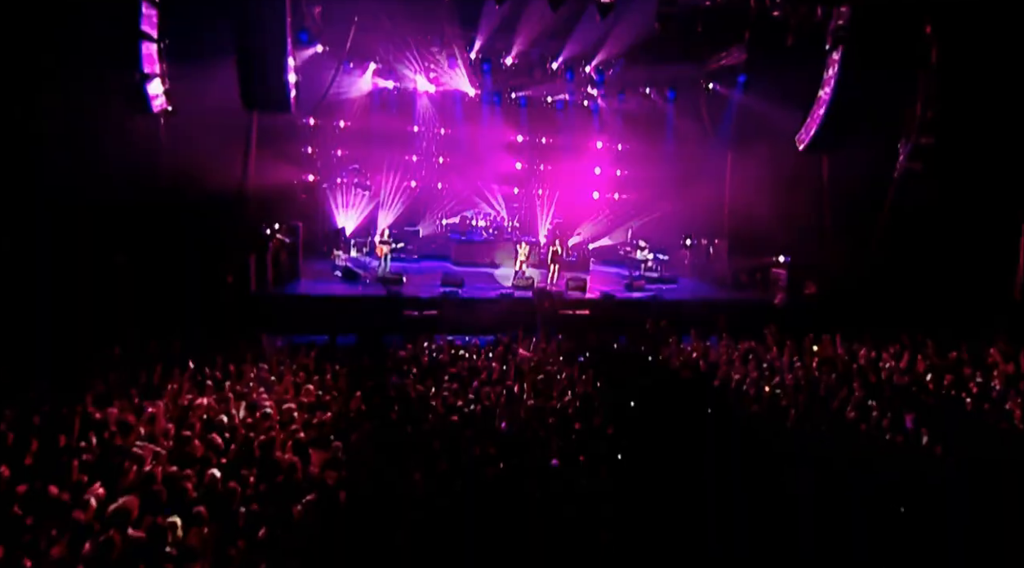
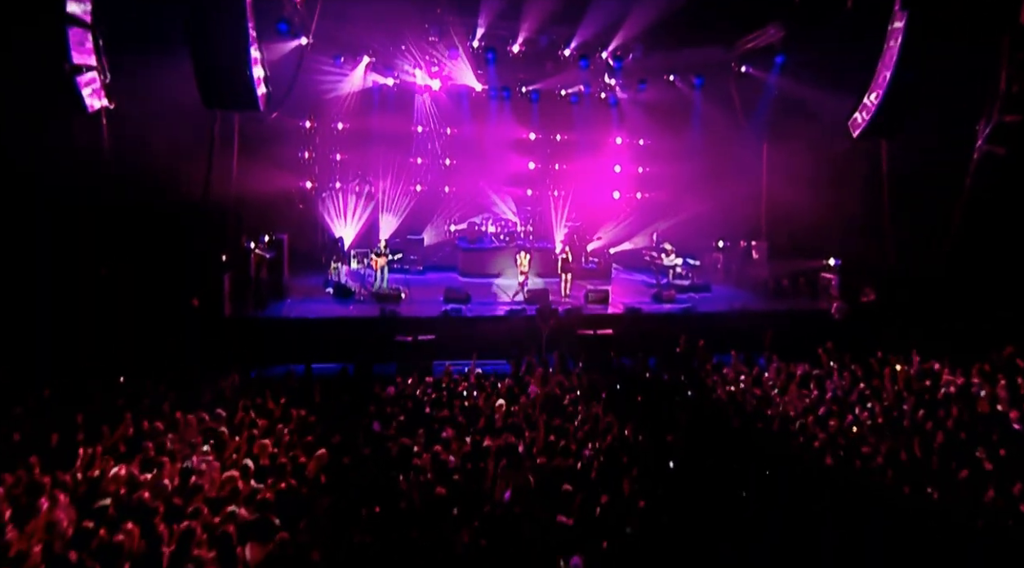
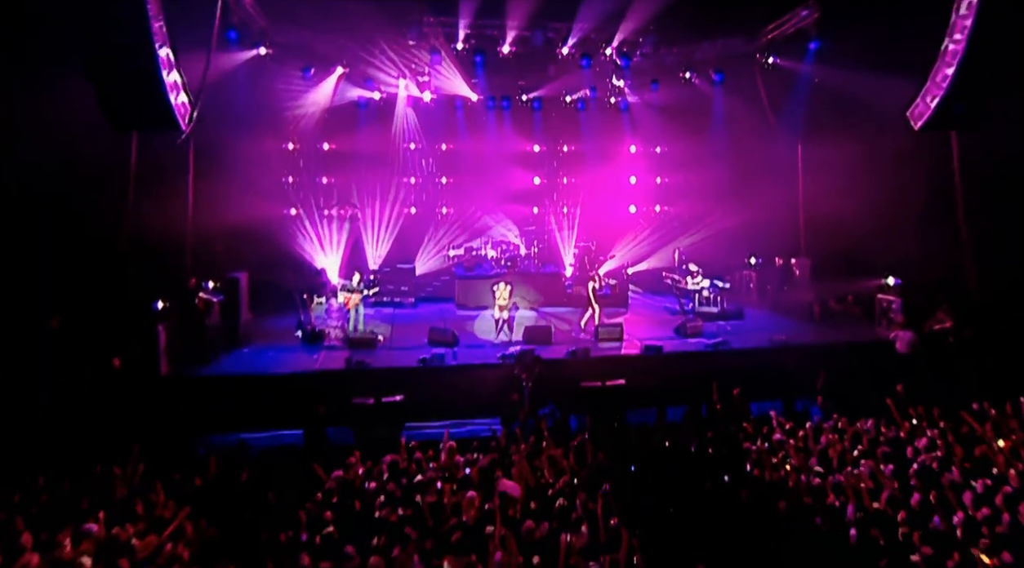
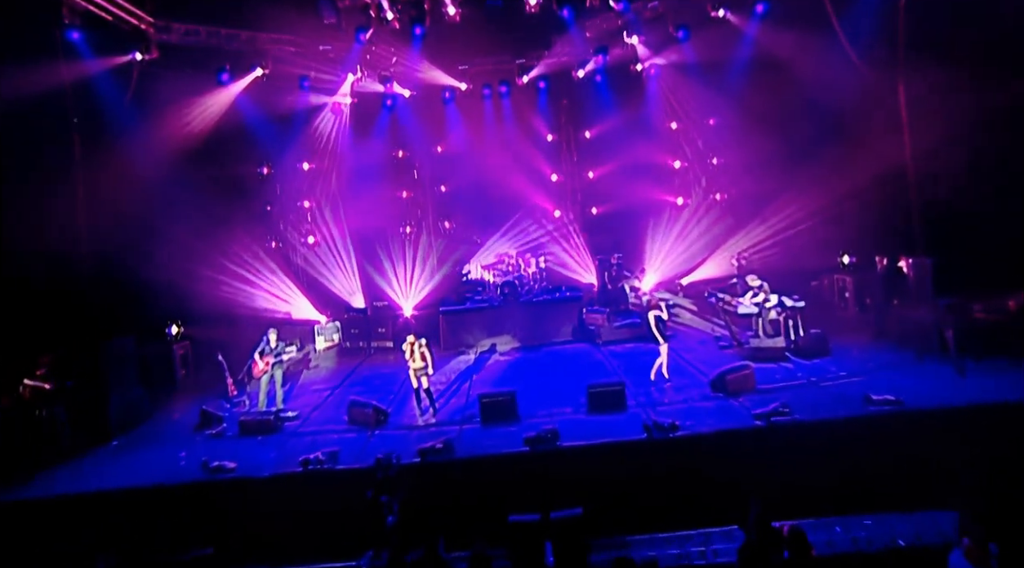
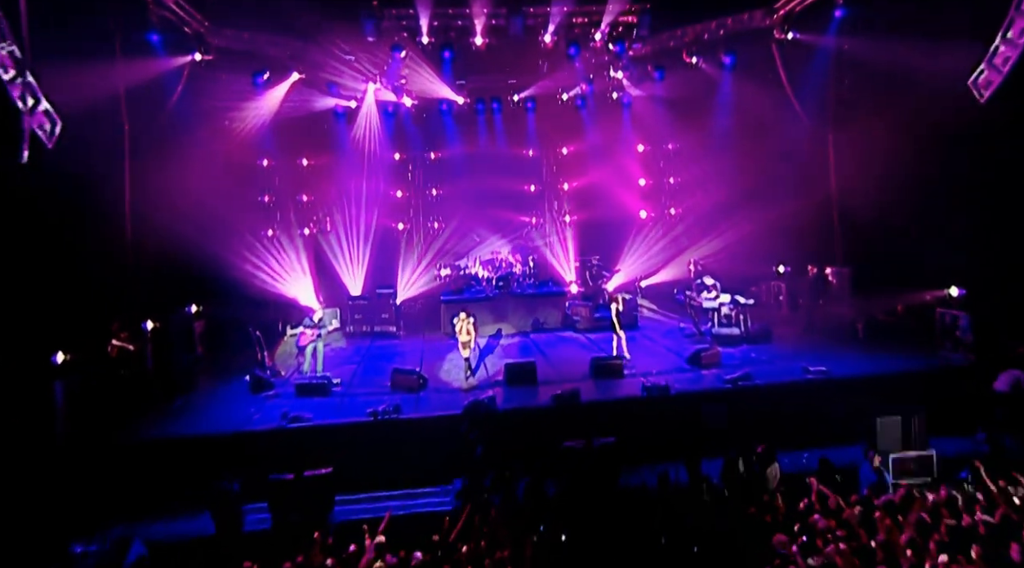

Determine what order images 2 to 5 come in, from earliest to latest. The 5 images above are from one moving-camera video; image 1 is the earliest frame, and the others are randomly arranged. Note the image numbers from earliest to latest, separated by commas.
2, 3, 5, 4
